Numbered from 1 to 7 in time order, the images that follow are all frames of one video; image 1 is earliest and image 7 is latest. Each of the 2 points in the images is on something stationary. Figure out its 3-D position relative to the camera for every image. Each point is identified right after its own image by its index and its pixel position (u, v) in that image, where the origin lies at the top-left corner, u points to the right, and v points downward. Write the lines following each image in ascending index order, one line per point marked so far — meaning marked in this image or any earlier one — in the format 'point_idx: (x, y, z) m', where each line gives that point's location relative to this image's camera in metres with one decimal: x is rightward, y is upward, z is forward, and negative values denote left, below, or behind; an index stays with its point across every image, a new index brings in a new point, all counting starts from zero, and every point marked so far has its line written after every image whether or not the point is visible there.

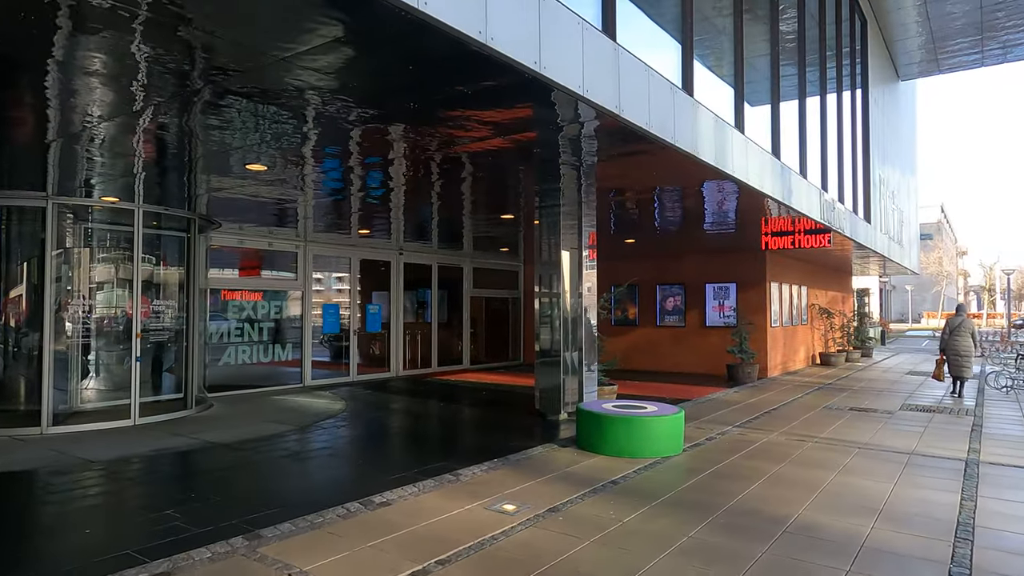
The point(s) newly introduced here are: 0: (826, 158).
0: (+5.7, +2.4, +12.2) m
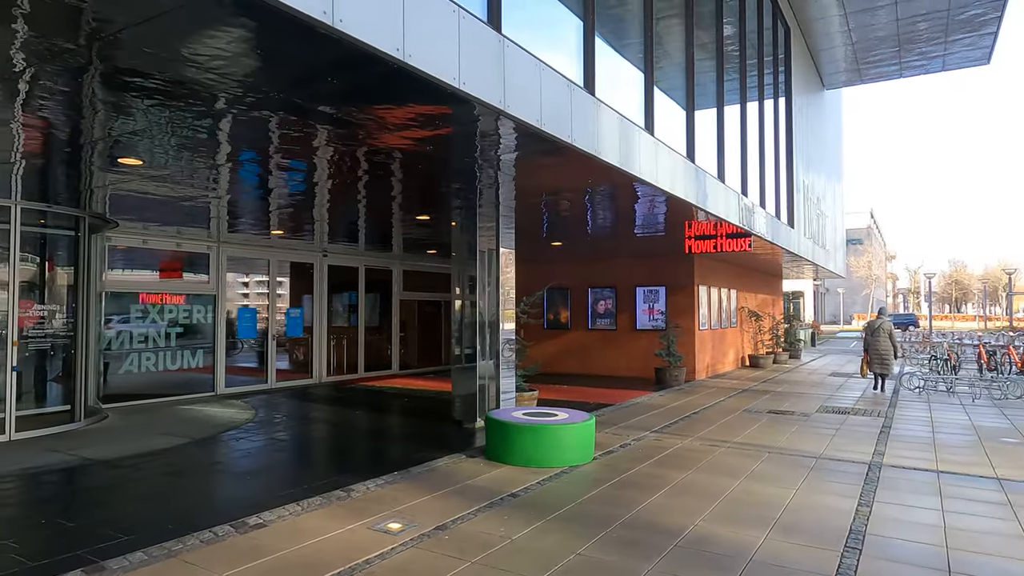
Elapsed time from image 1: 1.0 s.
0: (+4.3, +2.3, +12.4) m
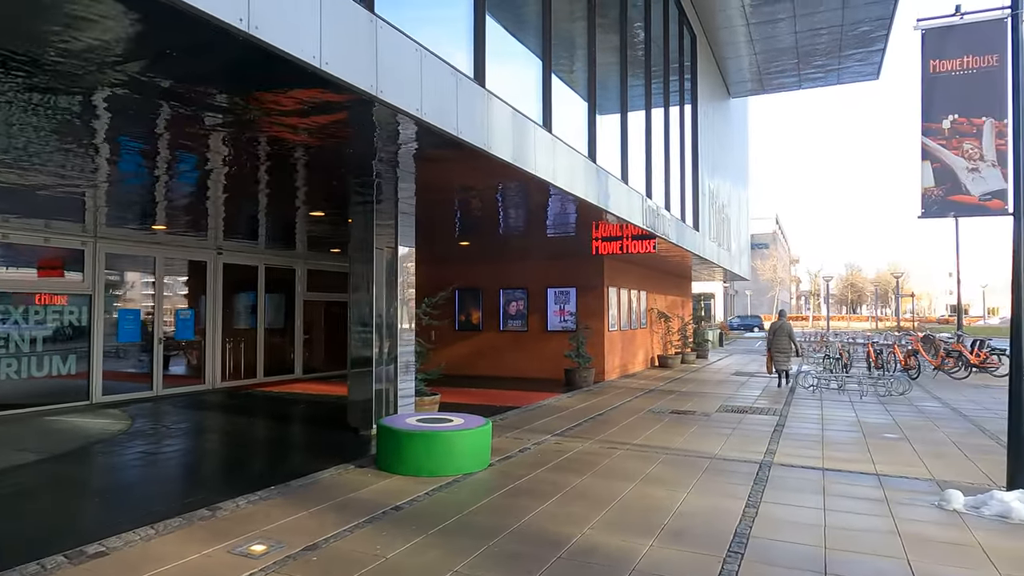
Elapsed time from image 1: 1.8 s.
0: (+2.6, +2.3, +12.5) m
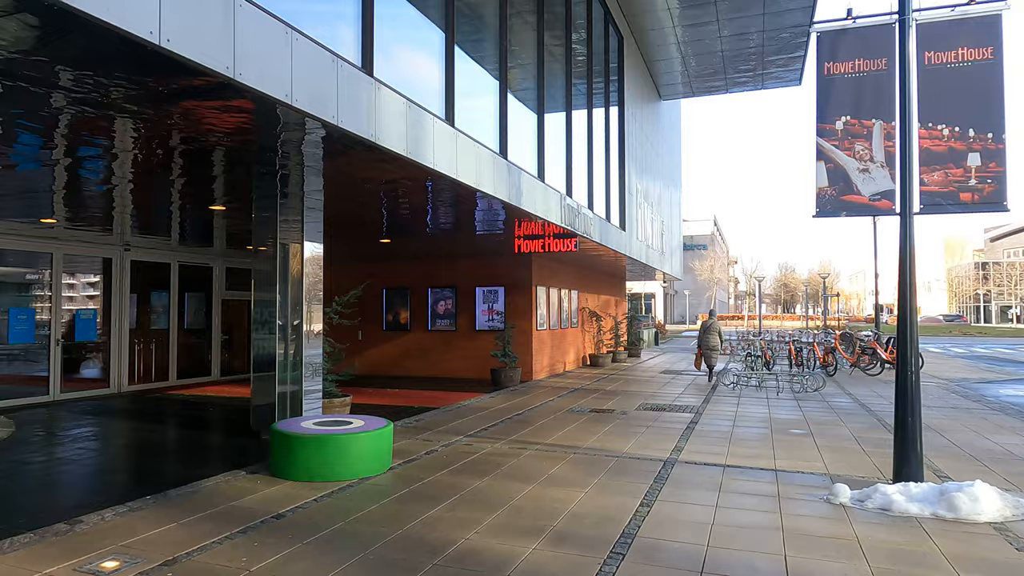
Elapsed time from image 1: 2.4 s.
0: (+1.2, +2.3, +12.5) m
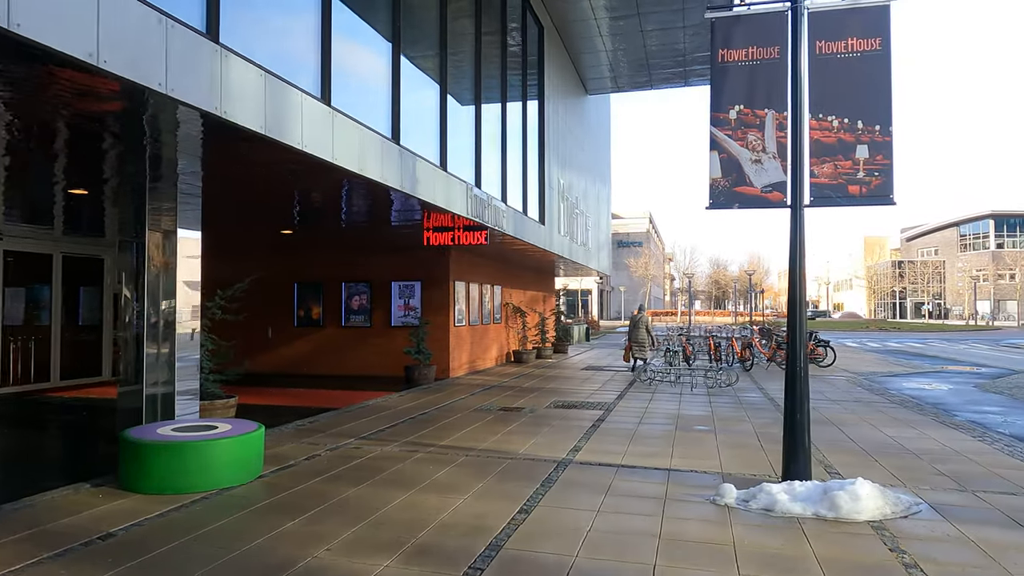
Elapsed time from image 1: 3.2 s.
0: (-0.4, +2.4, +12.1) m
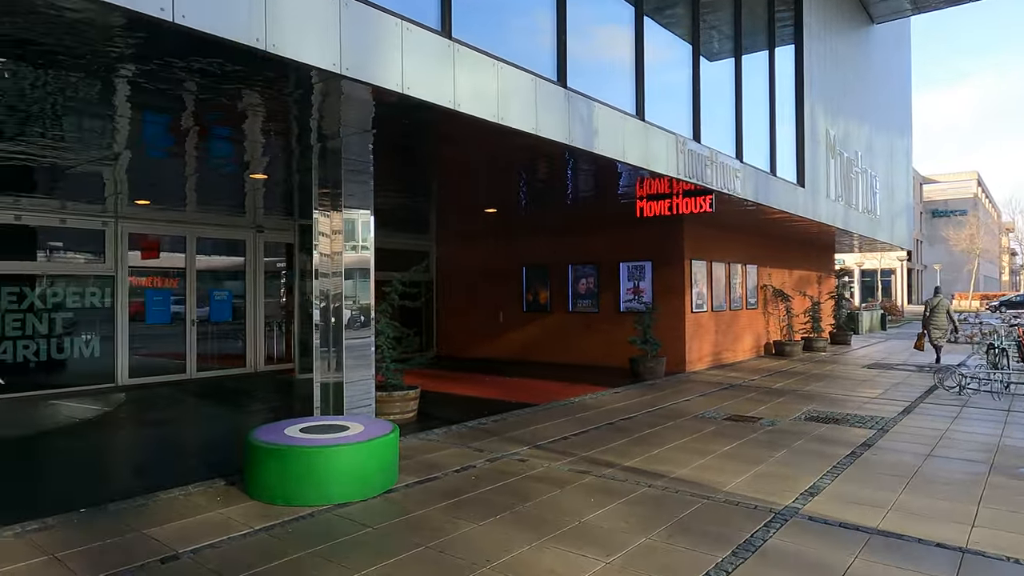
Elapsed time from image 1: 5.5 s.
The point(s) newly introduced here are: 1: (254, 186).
0: (+3.1, +2.7, +9.9) m
1: (-3.7, +1.6, +9.7) m
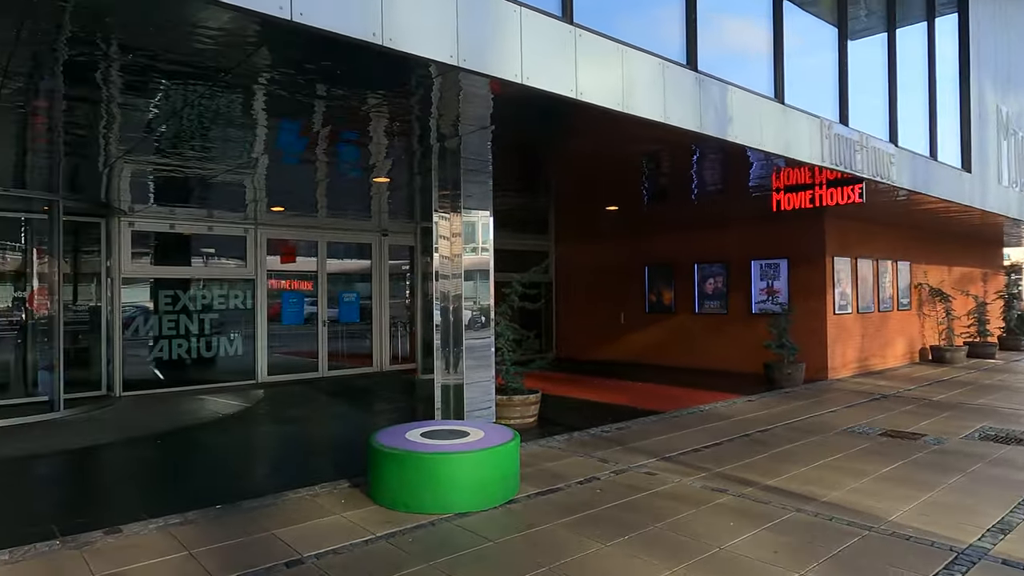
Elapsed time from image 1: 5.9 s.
0: (+4.8, +2.7, +8.9) m
1: (-1.9, +1.5, +9.9) m
